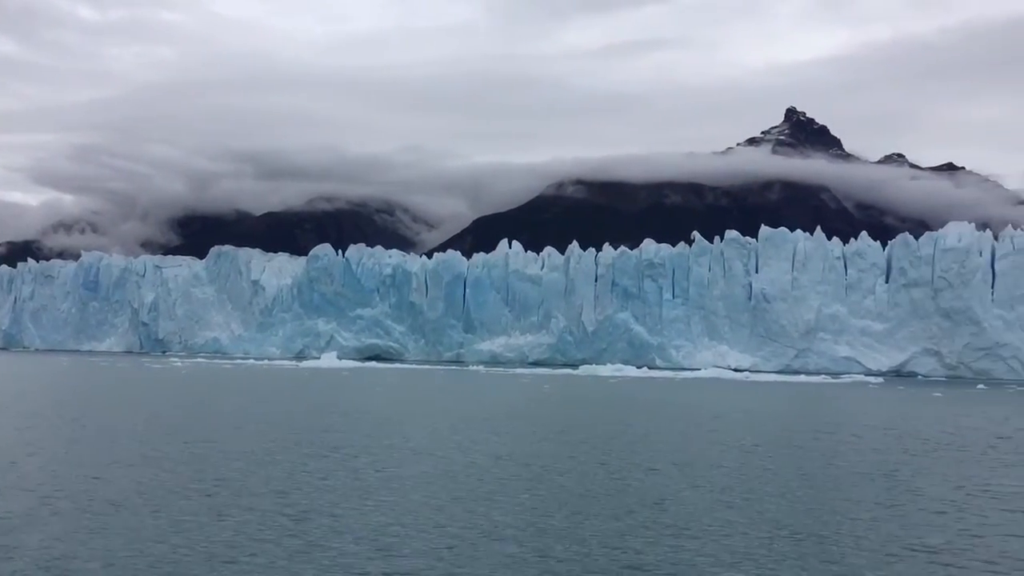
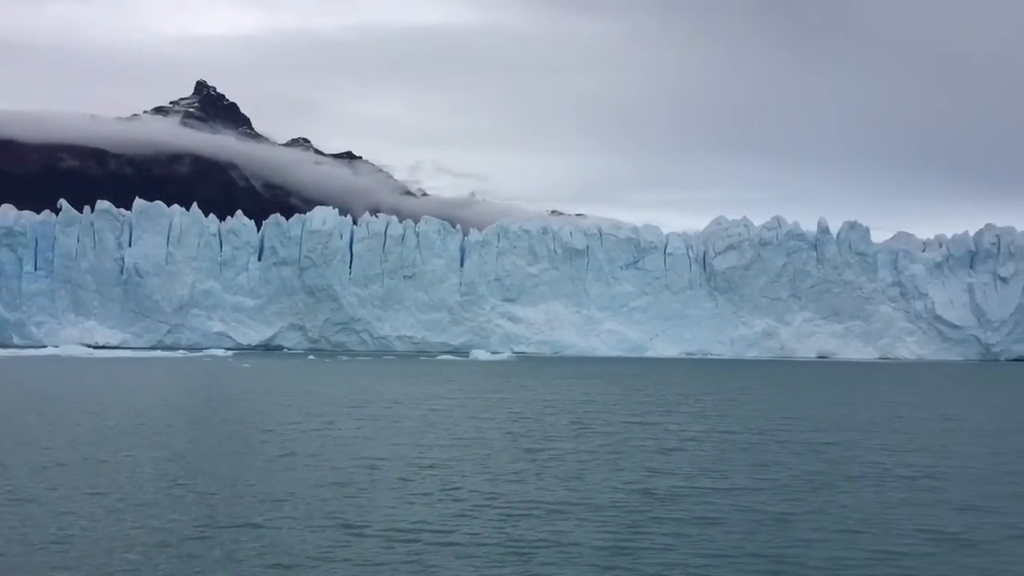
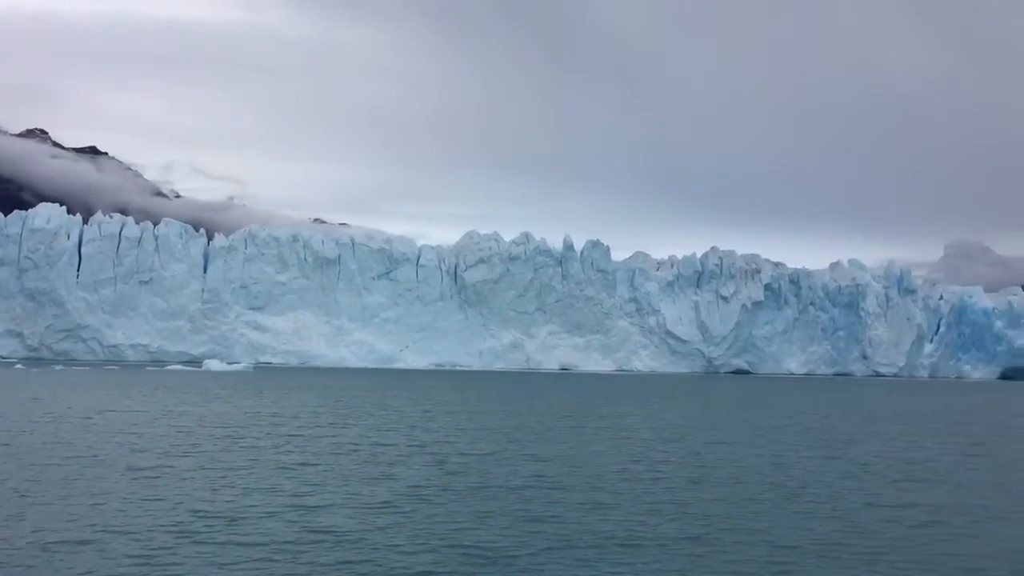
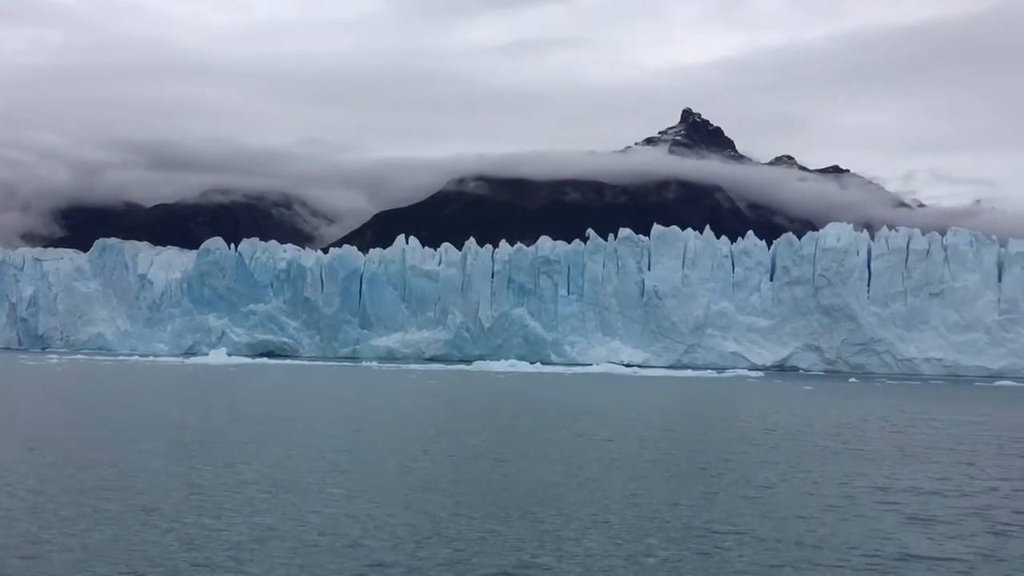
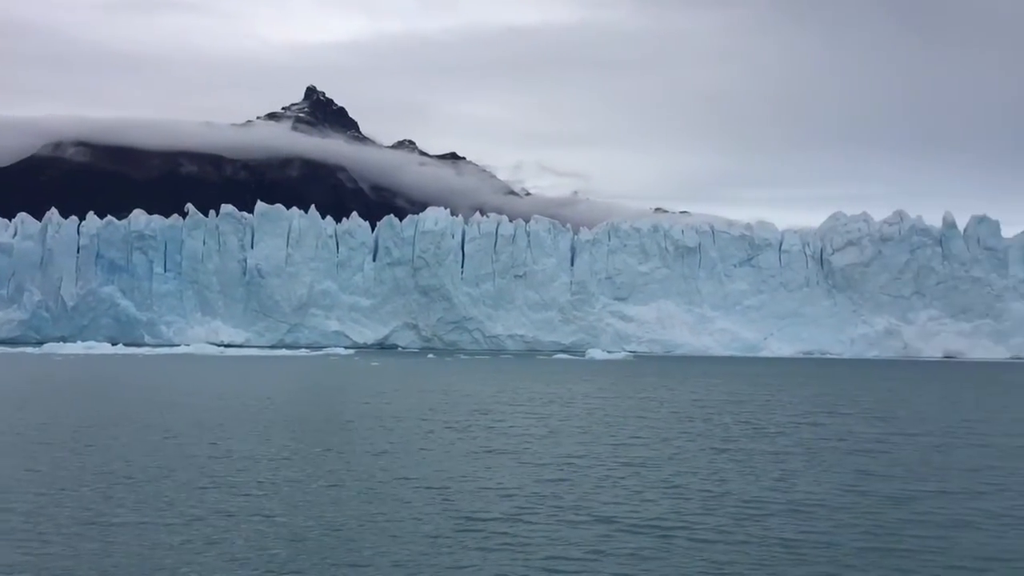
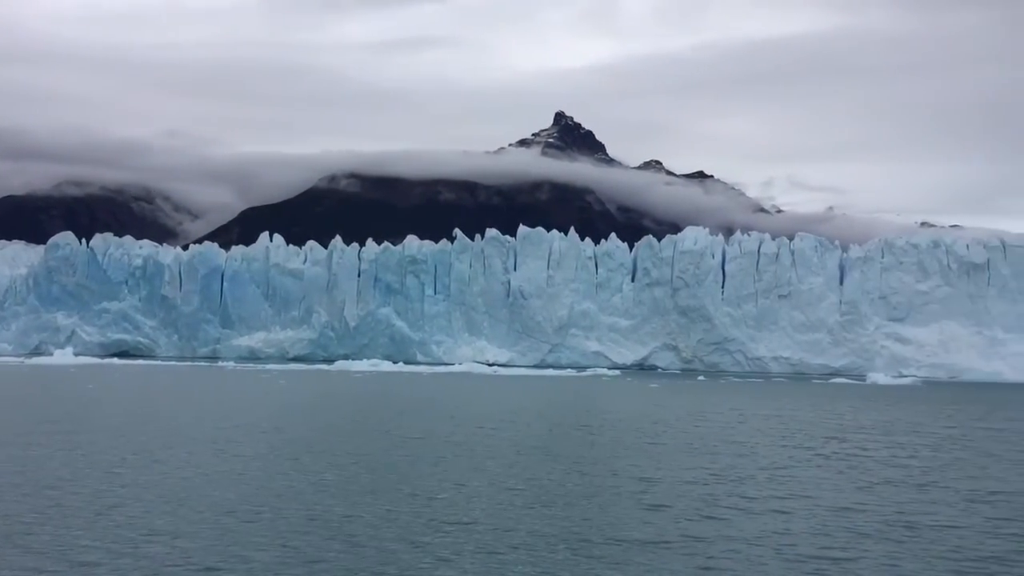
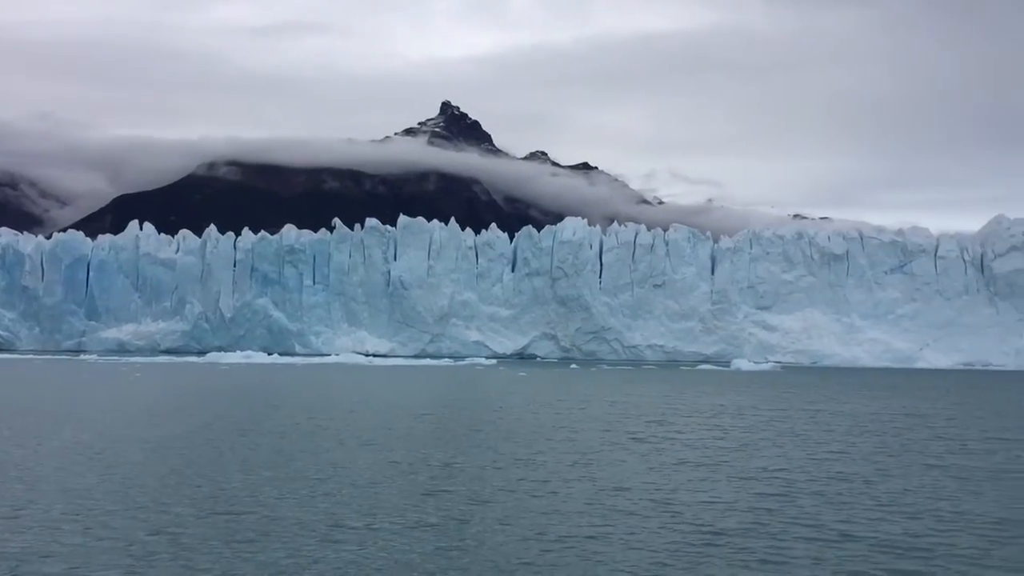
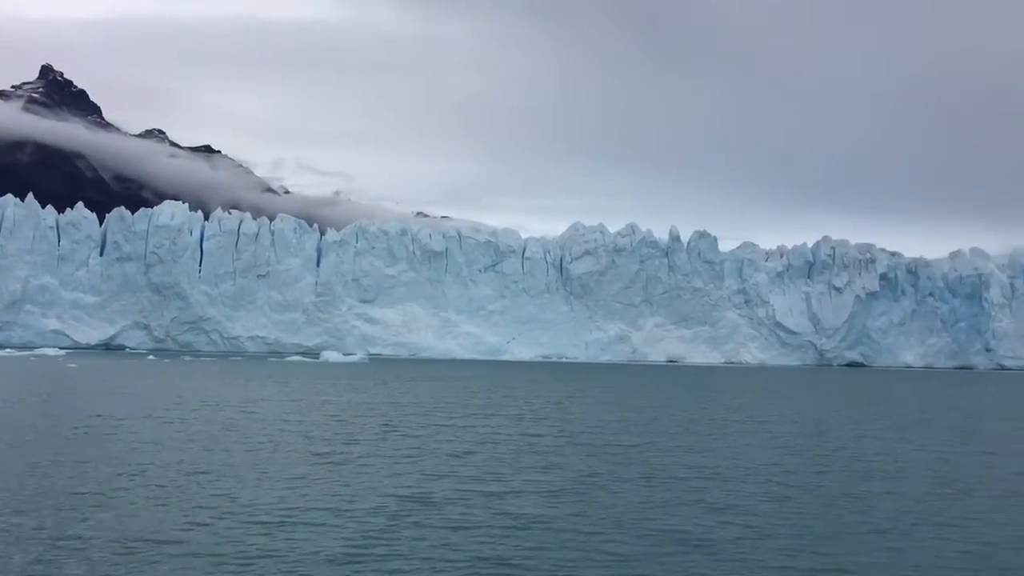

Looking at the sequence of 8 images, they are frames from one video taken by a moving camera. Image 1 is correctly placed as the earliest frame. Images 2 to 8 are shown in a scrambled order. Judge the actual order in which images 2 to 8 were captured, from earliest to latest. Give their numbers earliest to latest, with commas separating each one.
4, 6, 7, 5, 2, 8, 3
